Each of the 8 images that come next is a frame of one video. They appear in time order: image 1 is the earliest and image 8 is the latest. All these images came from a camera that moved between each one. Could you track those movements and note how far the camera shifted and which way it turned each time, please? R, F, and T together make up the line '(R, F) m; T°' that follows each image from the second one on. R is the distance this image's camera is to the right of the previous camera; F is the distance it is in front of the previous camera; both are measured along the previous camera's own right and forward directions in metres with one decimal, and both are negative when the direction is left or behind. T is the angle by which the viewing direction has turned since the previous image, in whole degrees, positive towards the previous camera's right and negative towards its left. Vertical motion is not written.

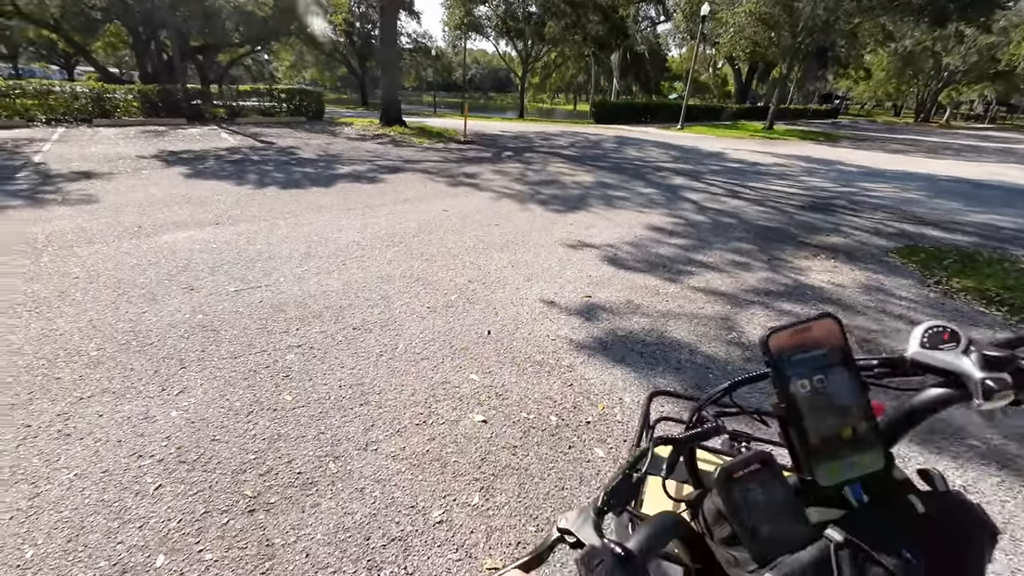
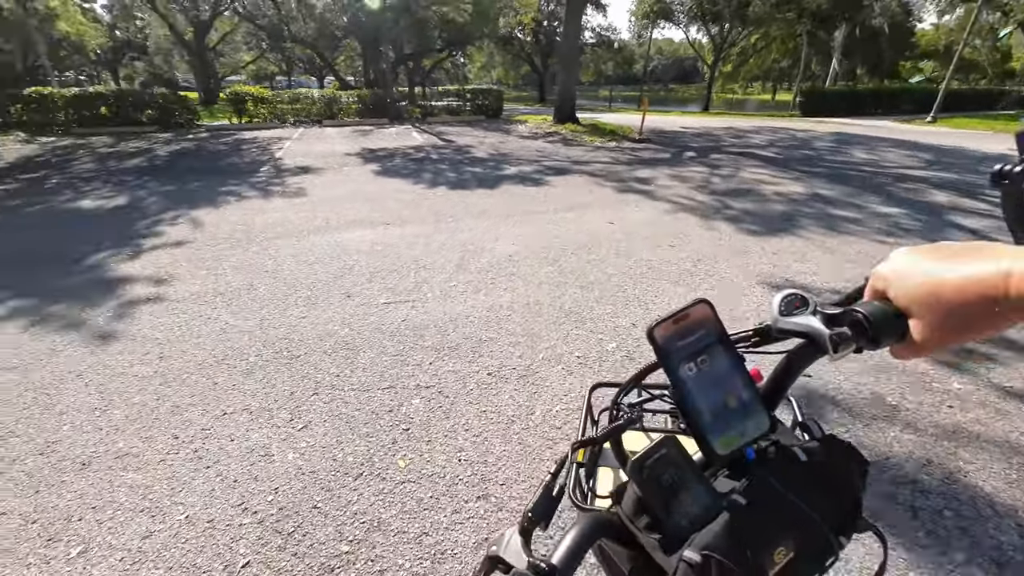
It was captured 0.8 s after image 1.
(-0.2, +0.8) m; -20°
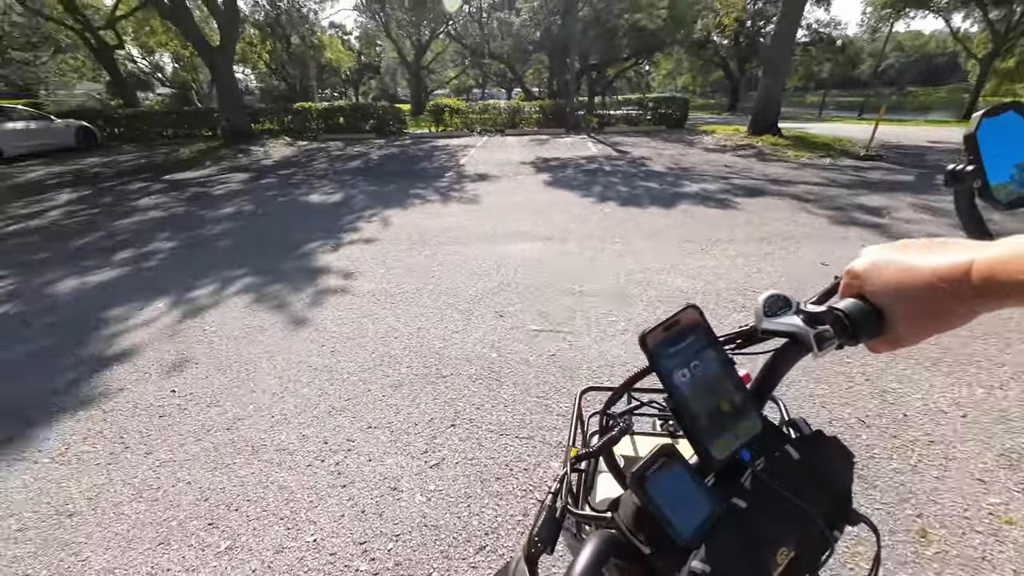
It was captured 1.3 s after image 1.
(-0.2, +0.4) m; -20°
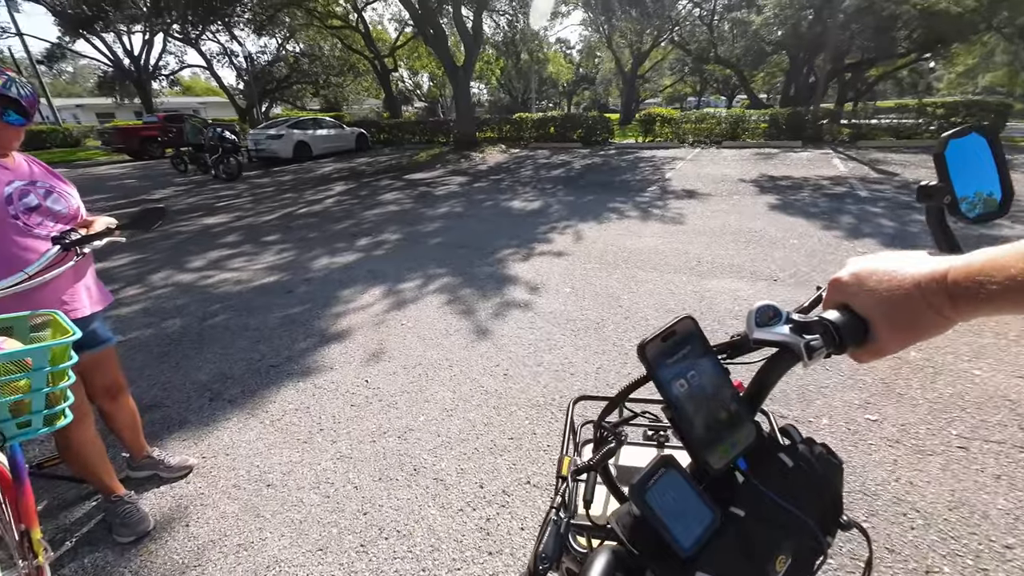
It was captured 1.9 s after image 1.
(-0.2, +0.4) m; -23°
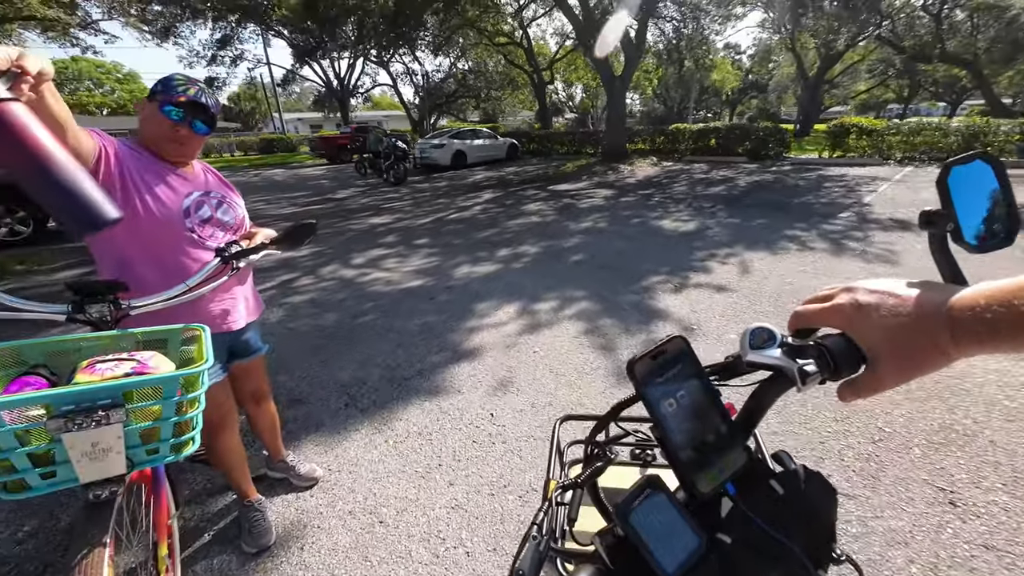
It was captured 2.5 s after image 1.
(-0.2, +0.4) m; -17°
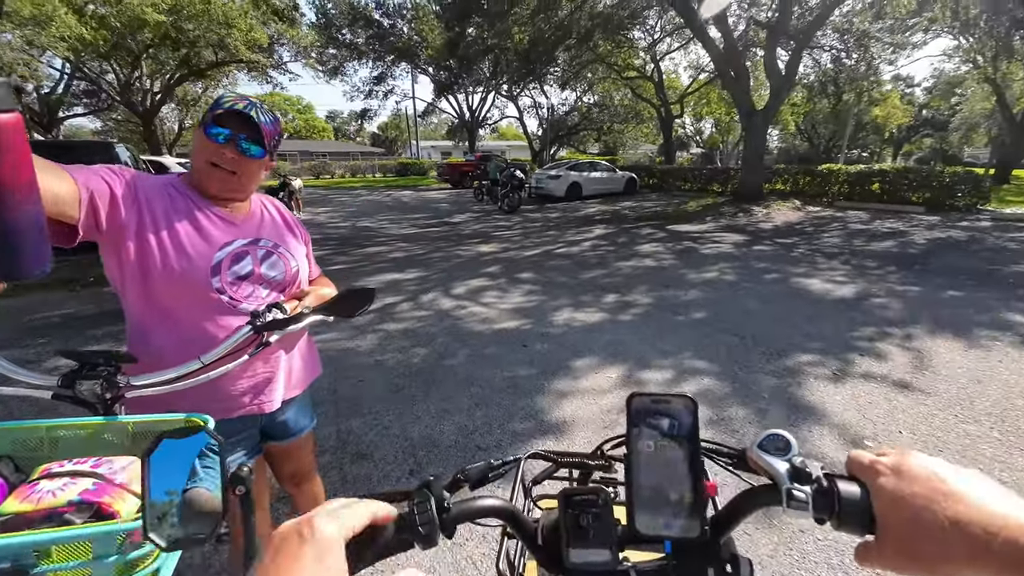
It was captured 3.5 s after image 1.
(-0.1, +0.5) m; -14°
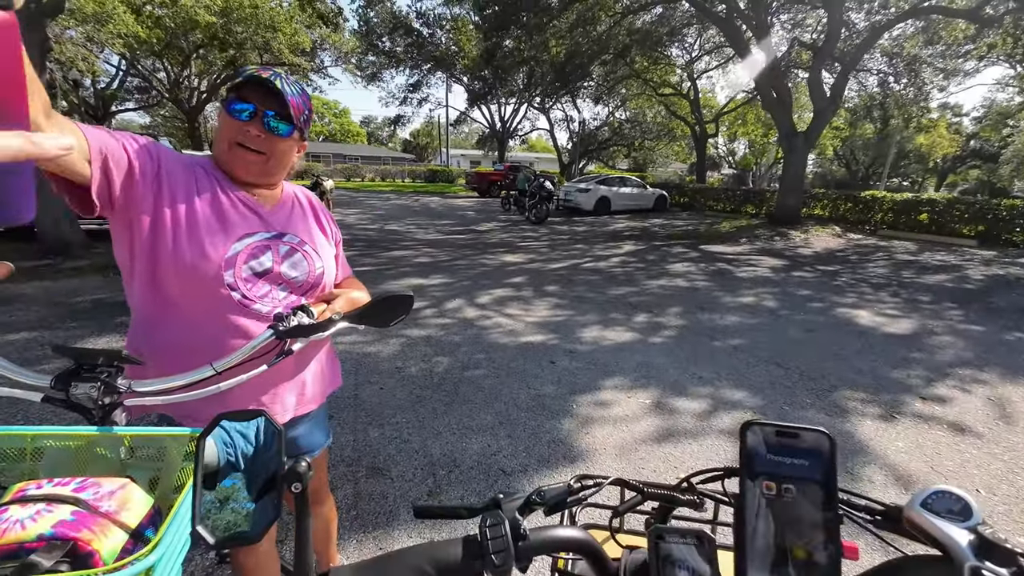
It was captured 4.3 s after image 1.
(-0.1, +0.2) m; -3°
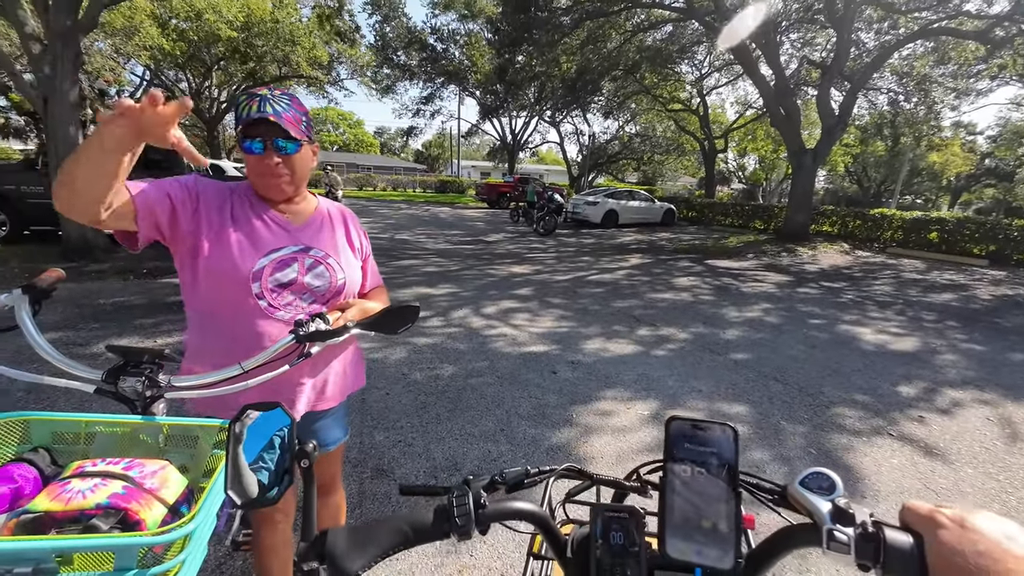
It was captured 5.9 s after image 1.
(0.0, -0.1) m; -1°
